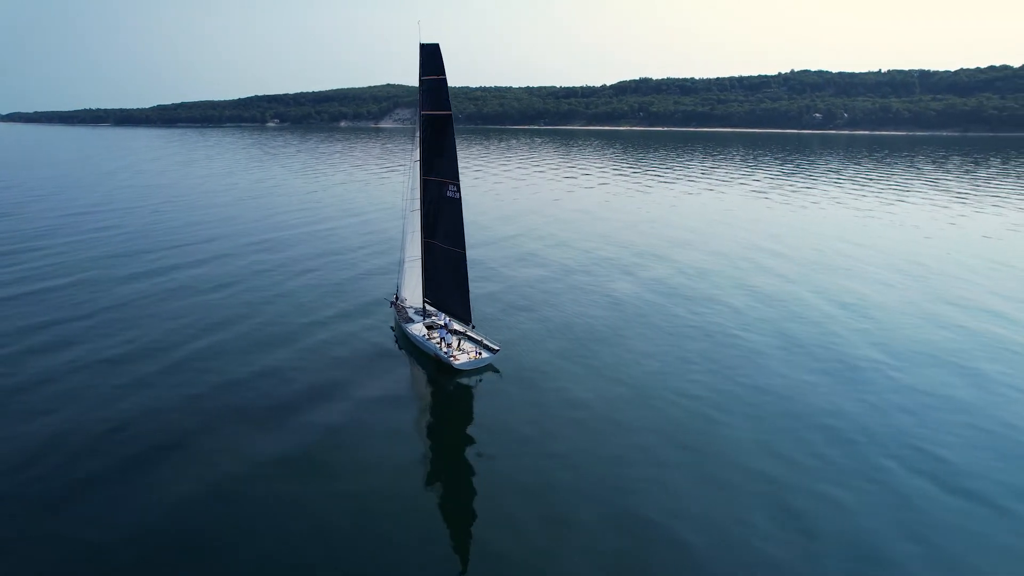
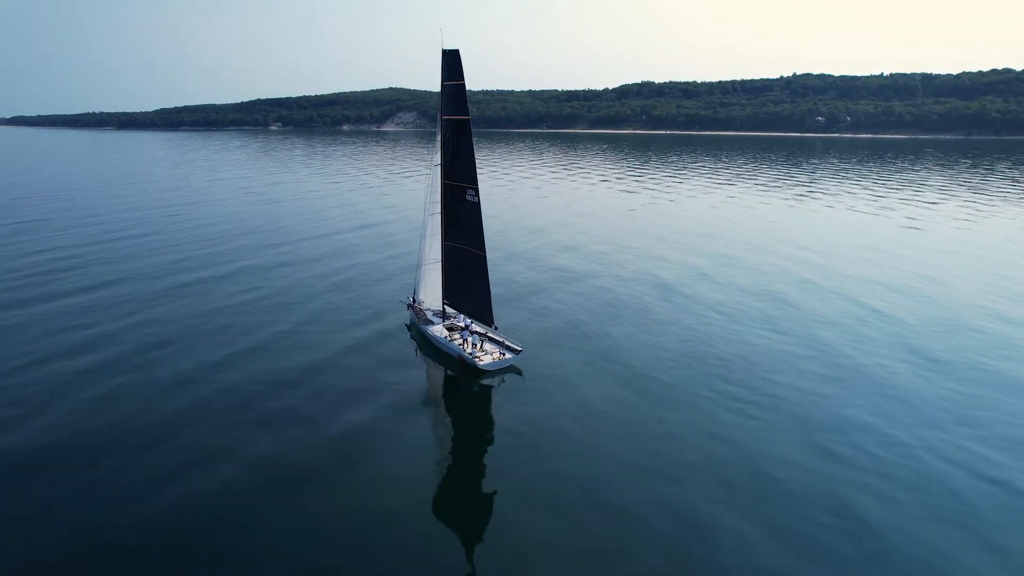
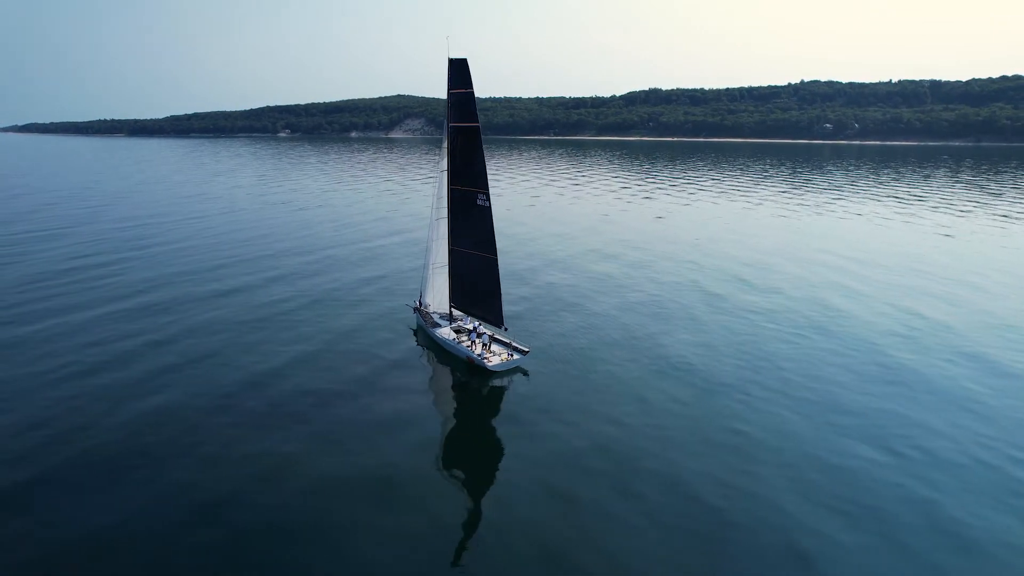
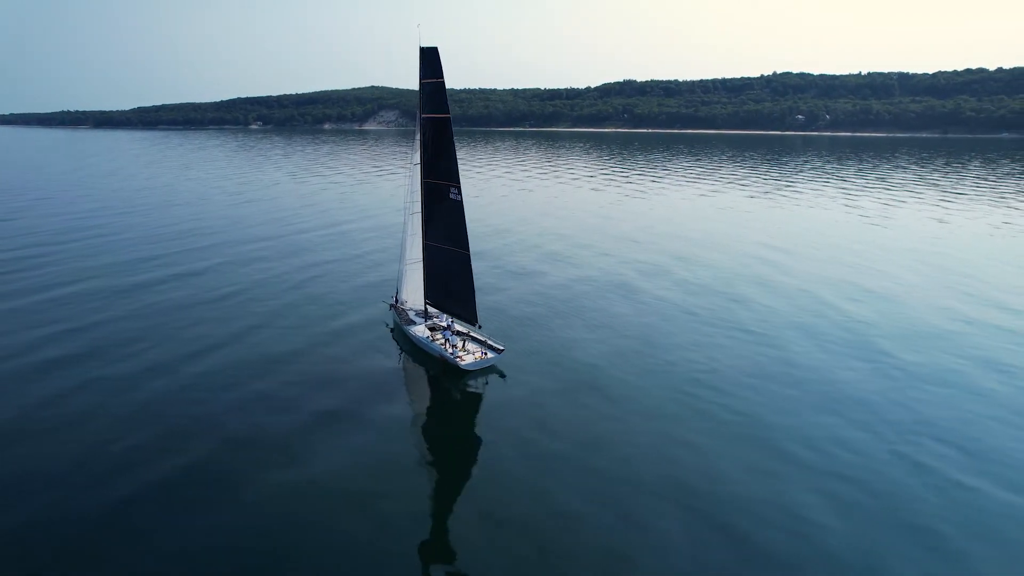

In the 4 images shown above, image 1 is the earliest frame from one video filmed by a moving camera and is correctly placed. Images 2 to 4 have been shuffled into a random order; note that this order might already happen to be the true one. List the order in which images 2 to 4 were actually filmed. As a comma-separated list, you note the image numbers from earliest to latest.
4, 2, 3
